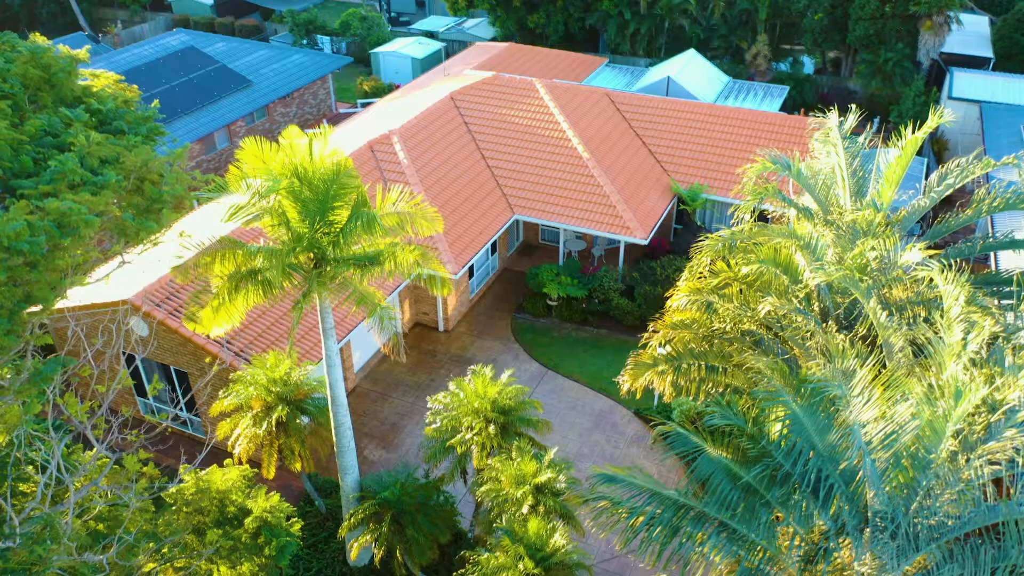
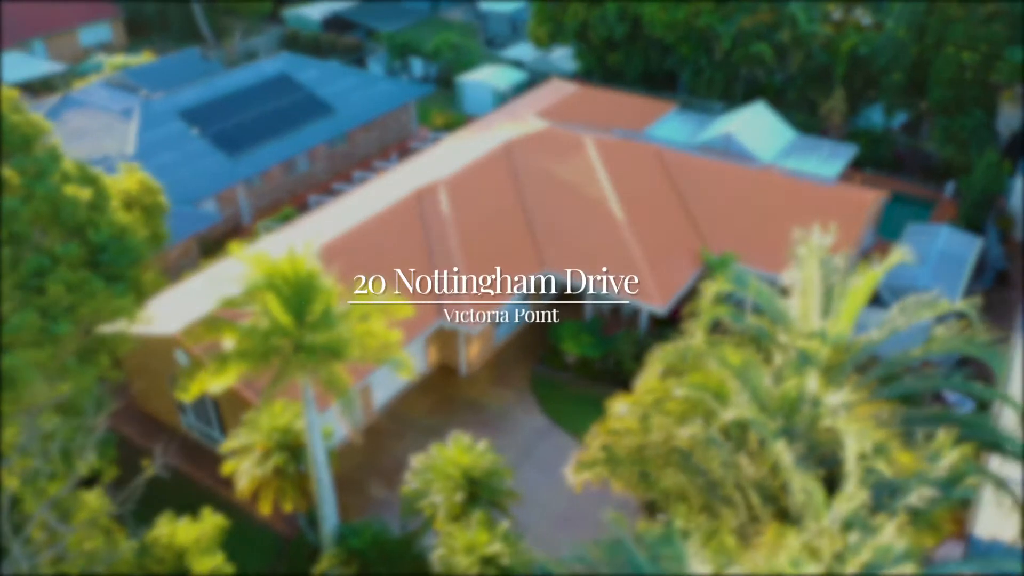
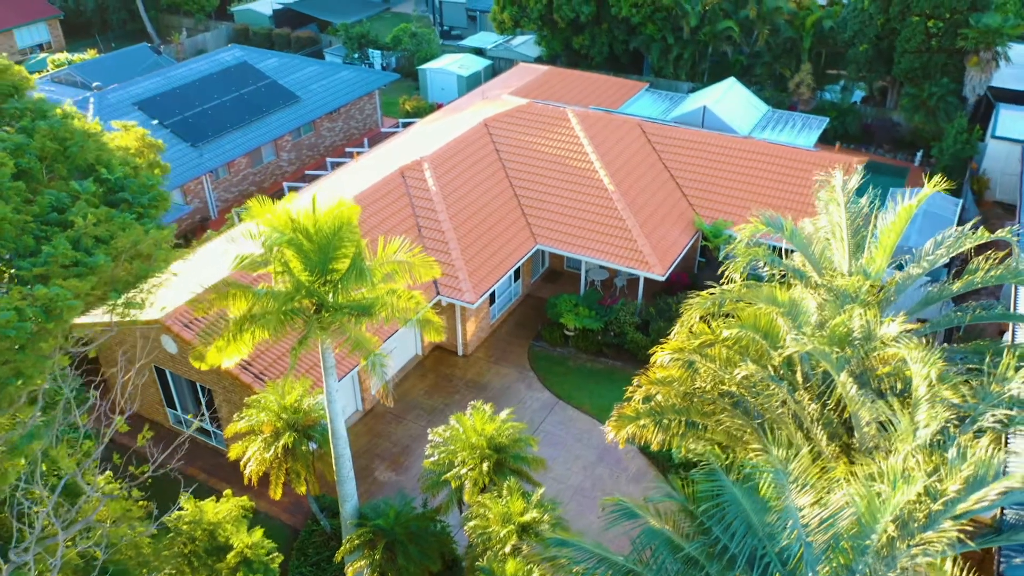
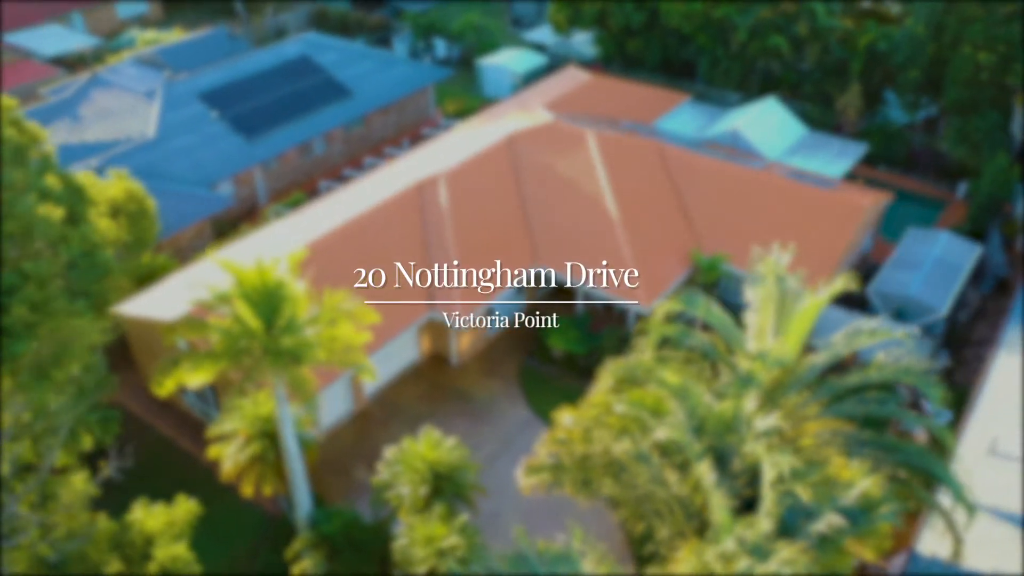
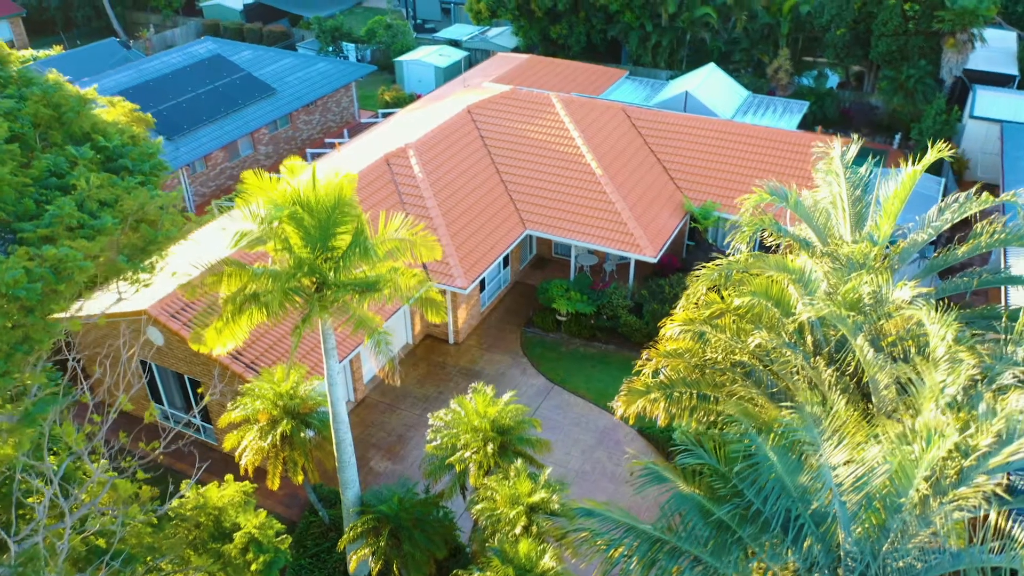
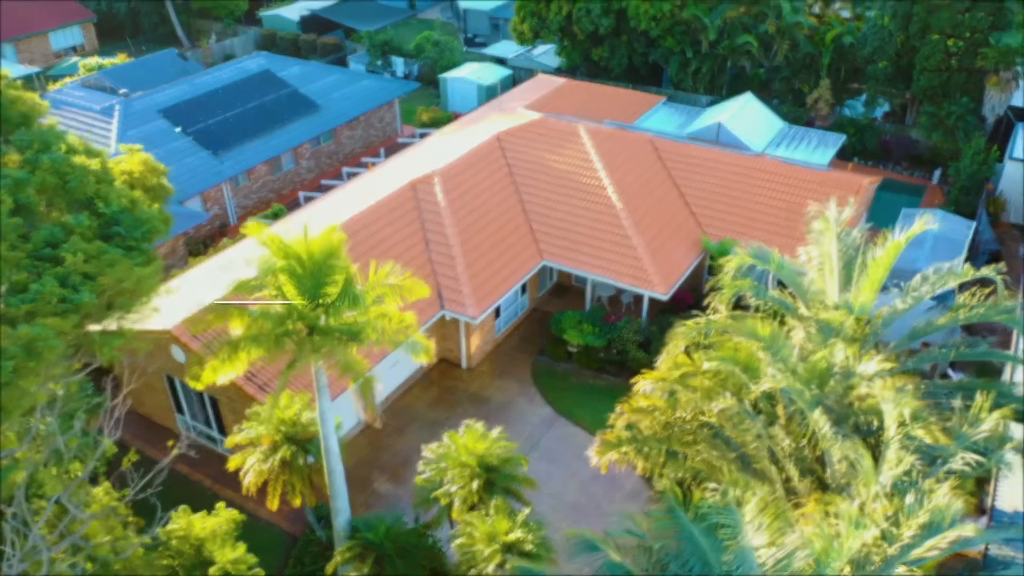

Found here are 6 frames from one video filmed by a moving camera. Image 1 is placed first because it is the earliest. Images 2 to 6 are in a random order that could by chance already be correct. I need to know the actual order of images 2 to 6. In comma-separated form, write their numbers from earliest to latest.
5, 3, 6, 2, 4
